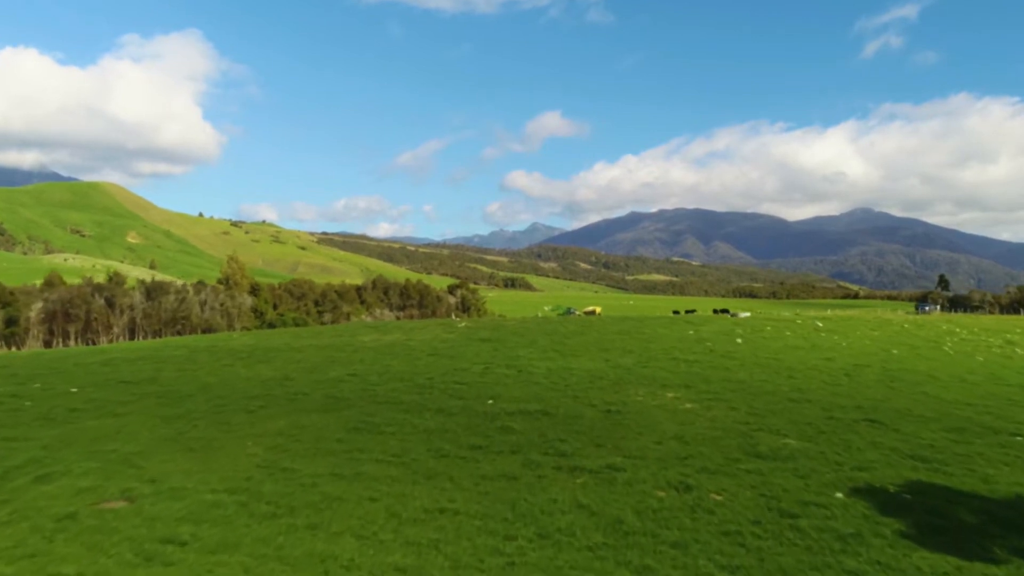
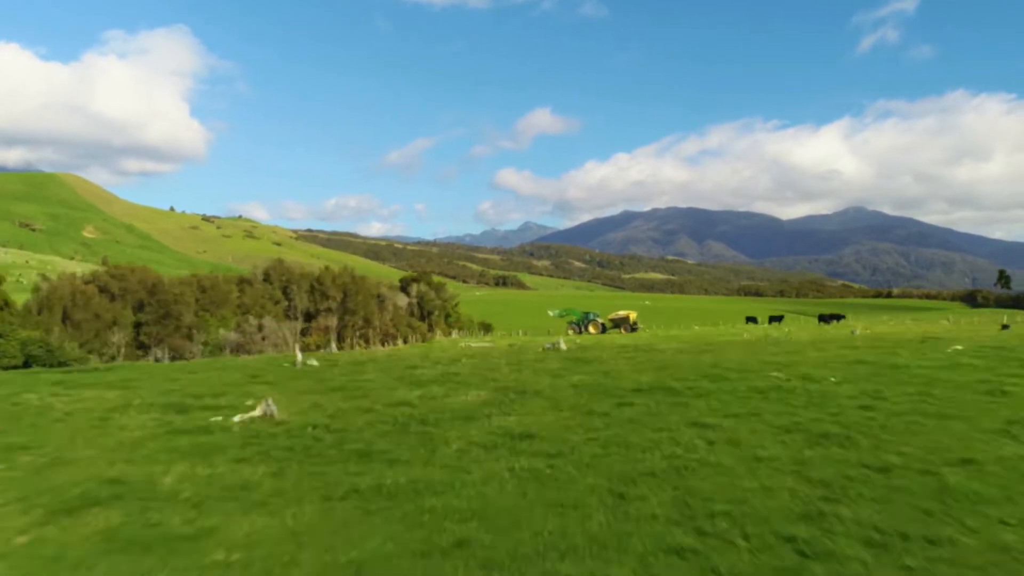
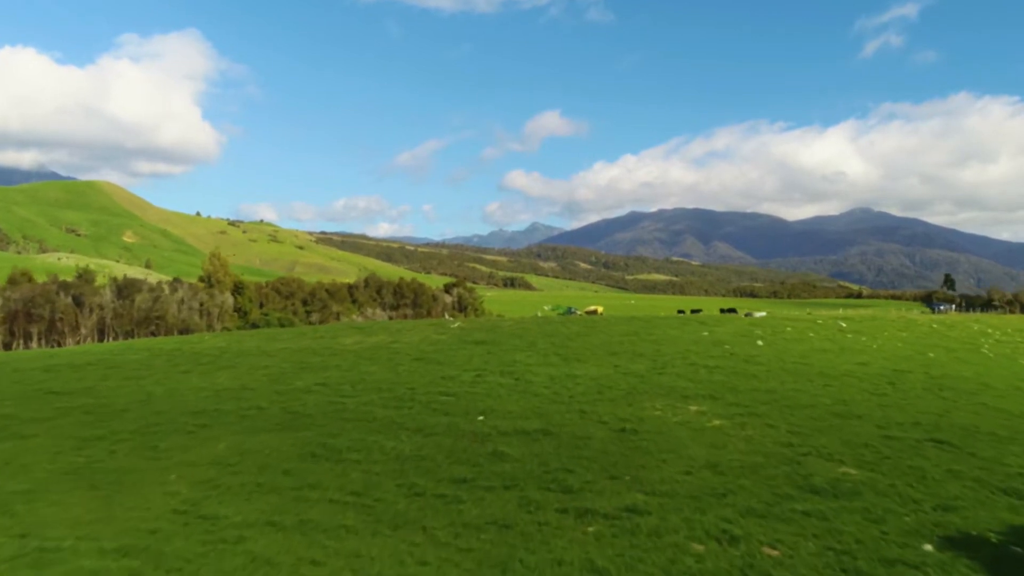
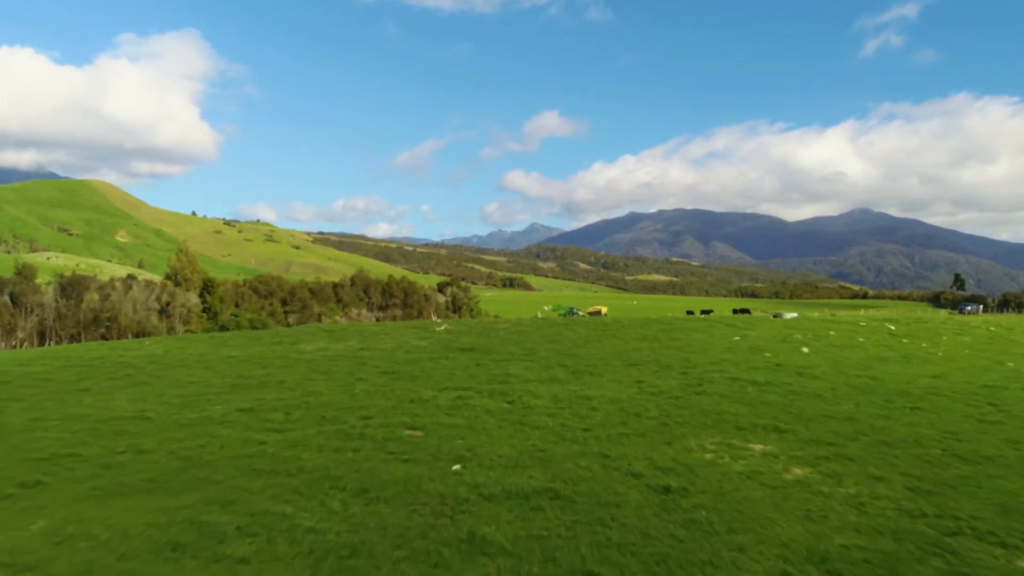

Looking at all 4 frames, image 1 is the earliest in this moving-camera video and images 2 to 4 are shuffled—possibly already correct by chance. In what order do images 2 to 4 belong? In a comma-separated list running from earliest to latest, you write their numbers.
3, 4, 2
